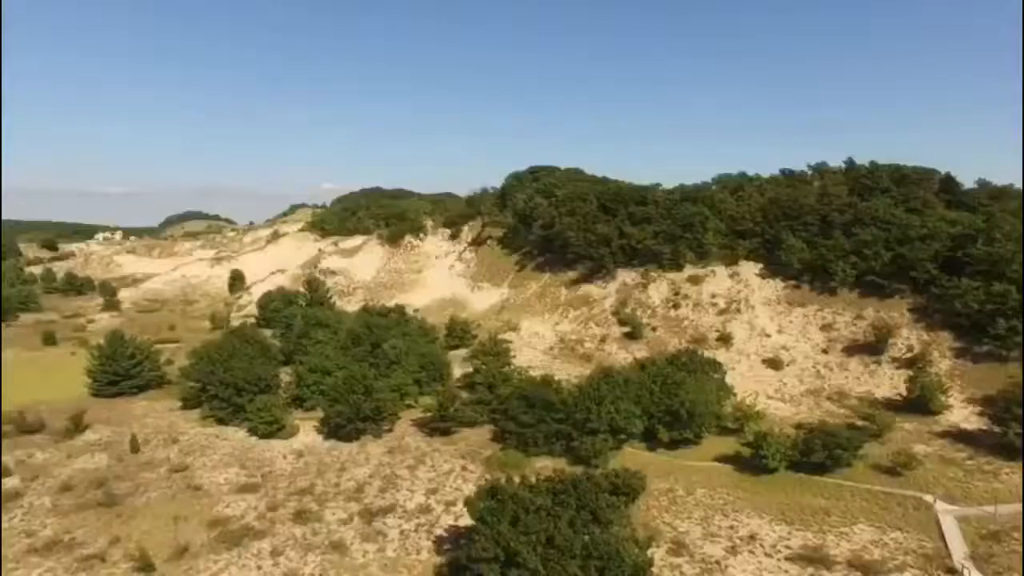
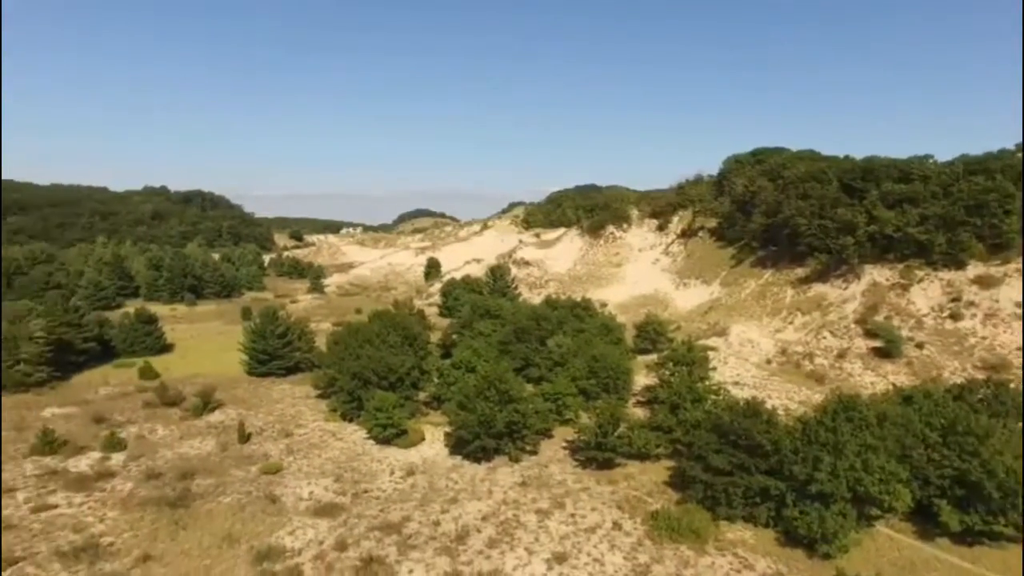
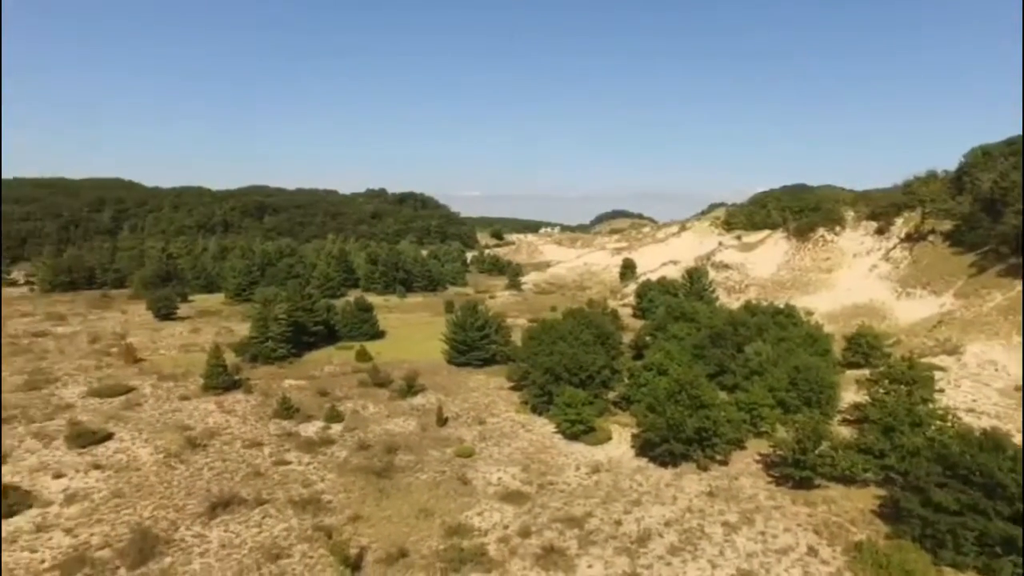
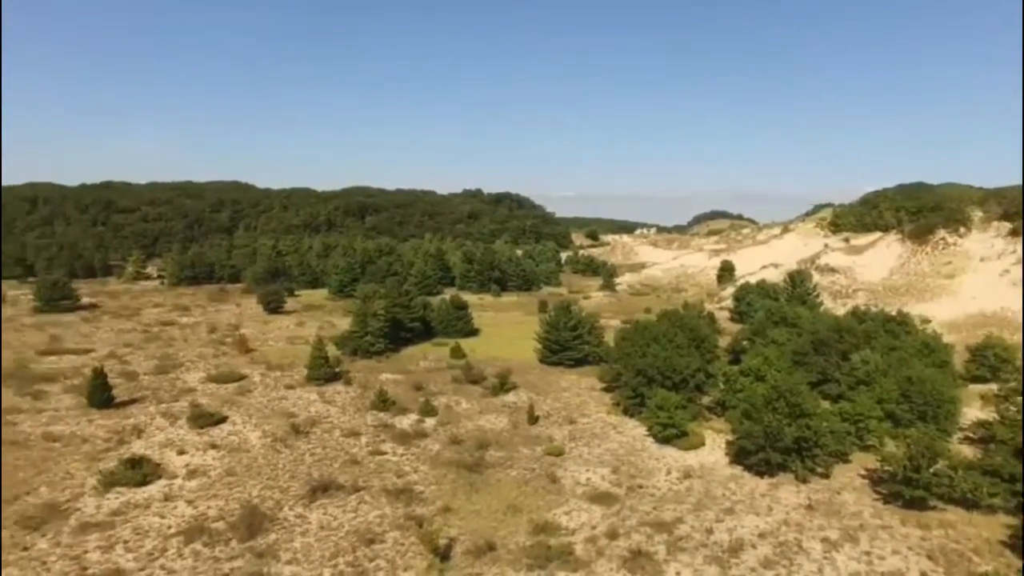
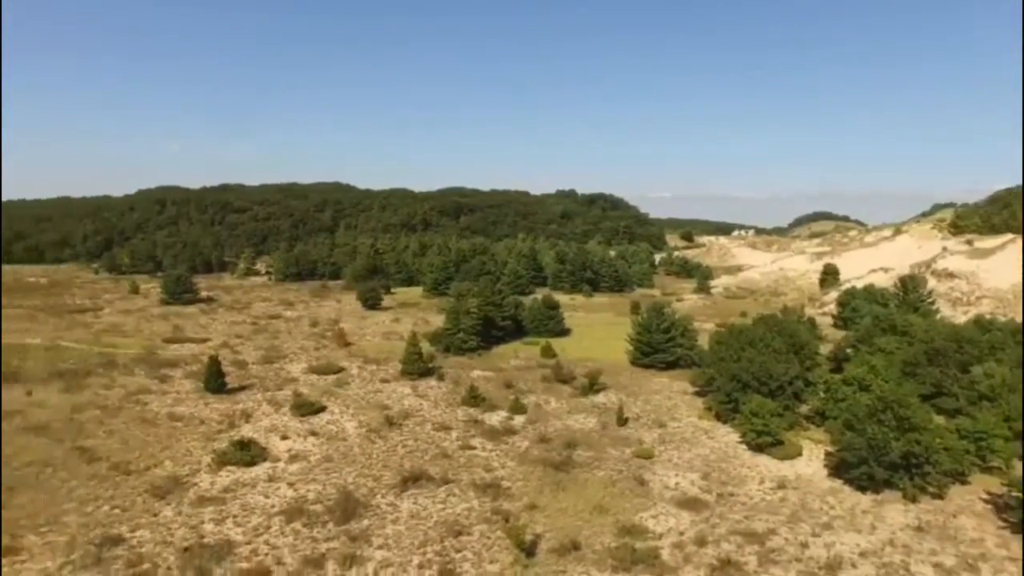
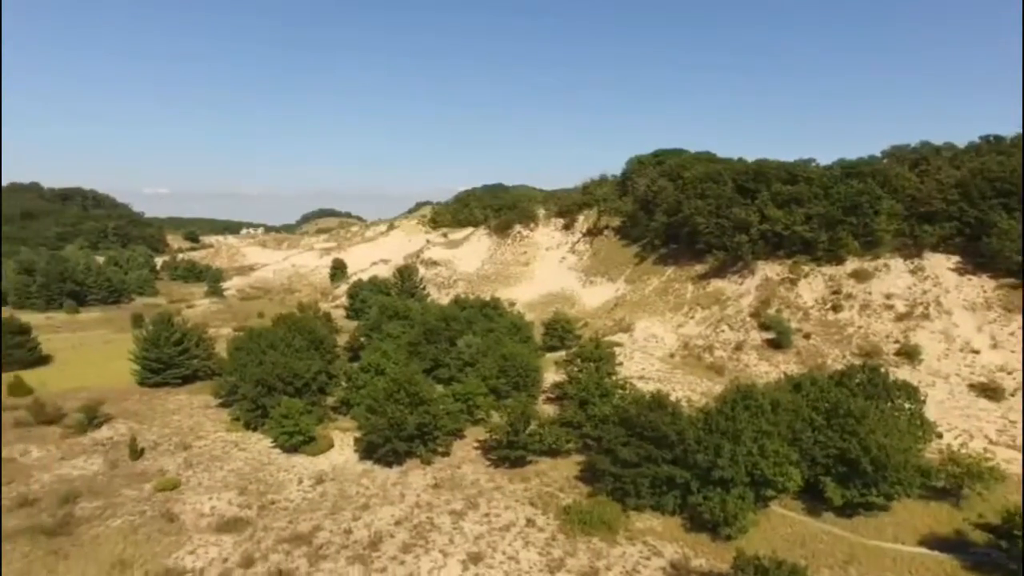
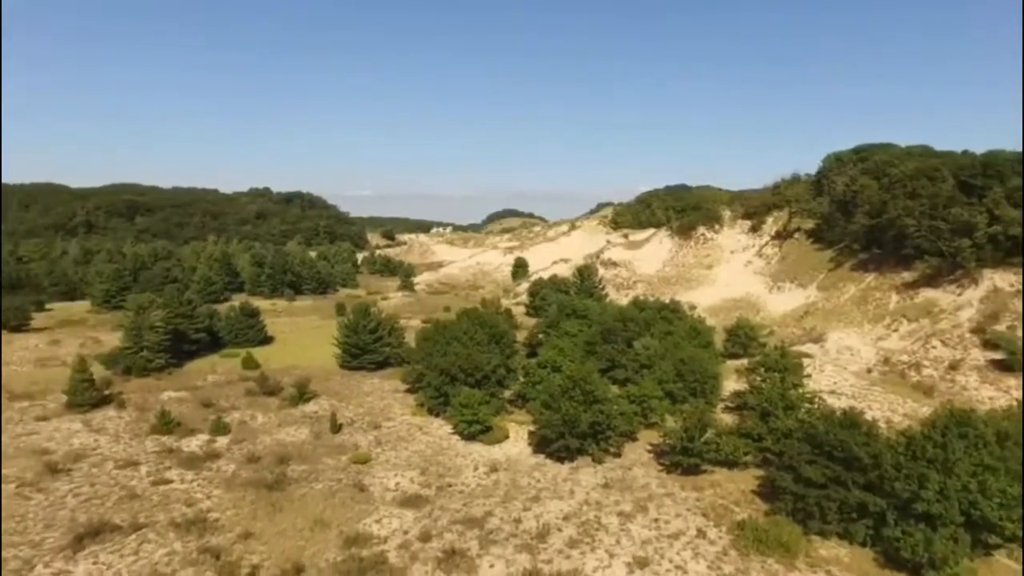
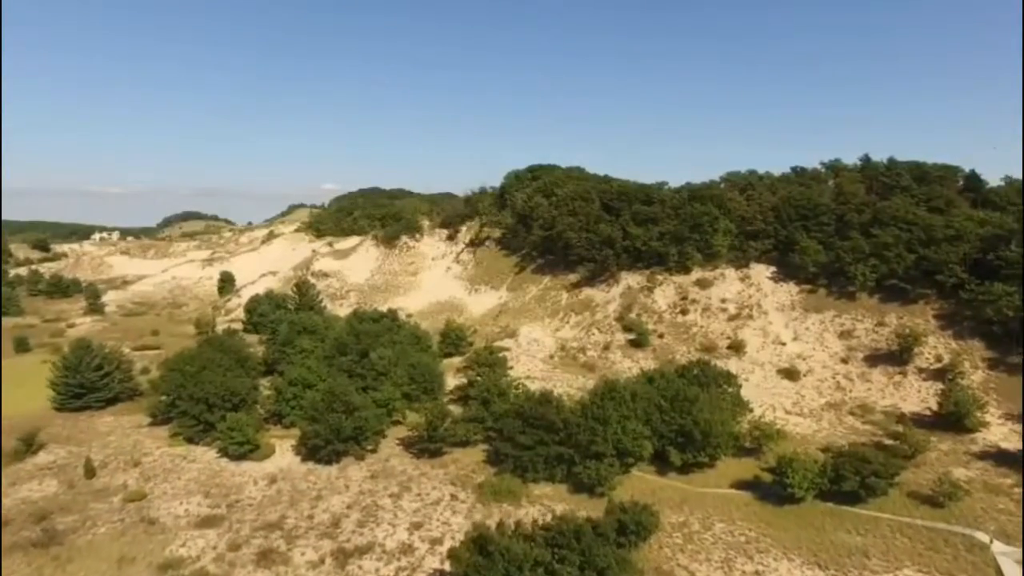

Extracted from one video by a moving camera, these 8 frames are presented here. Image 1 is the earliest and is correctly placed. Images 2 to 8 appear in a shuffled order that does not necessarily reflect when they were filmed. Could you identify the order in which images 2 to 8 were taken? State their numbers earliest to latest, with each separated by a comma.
8, 6, 2, 7, 3, 4, 5
